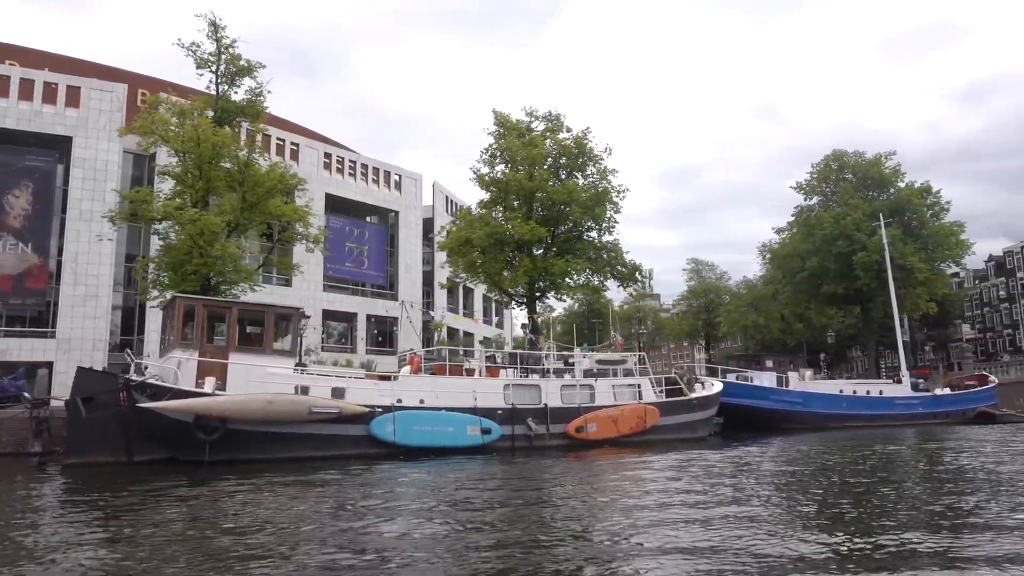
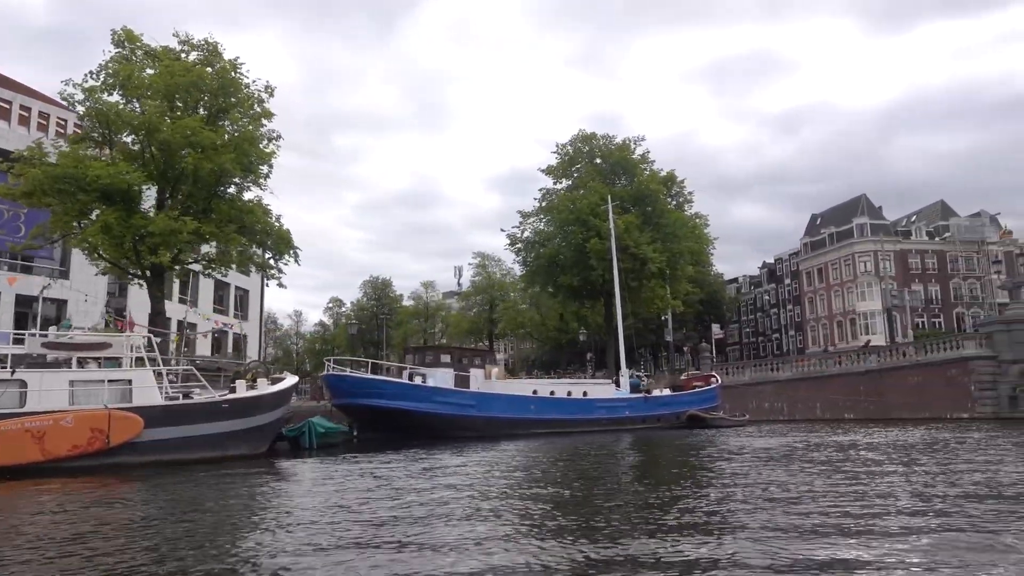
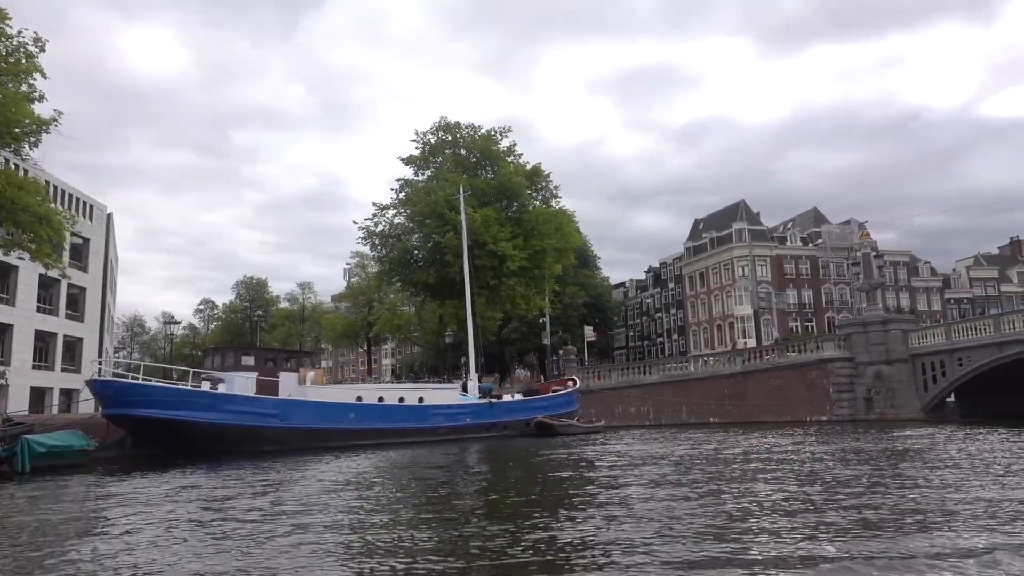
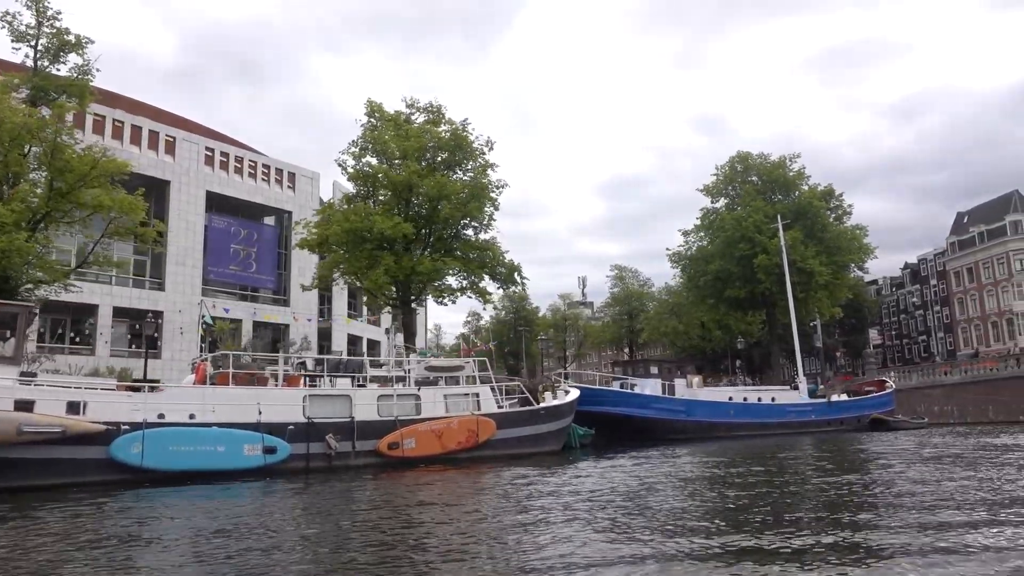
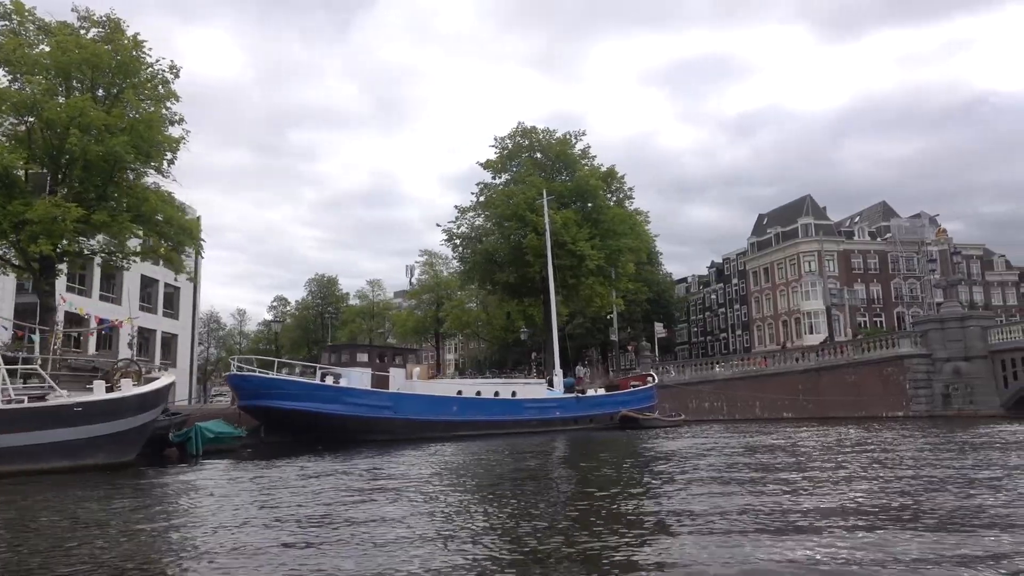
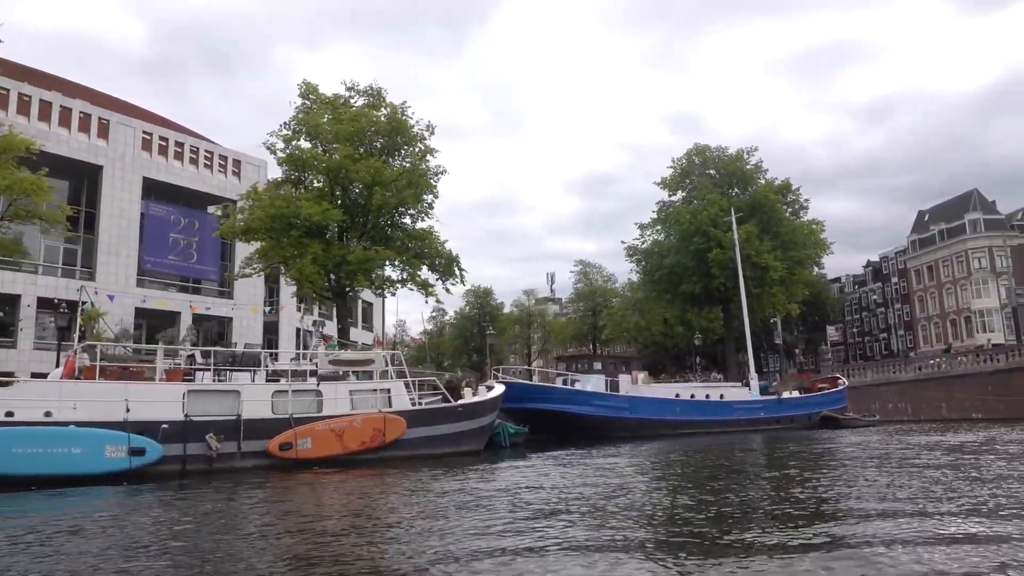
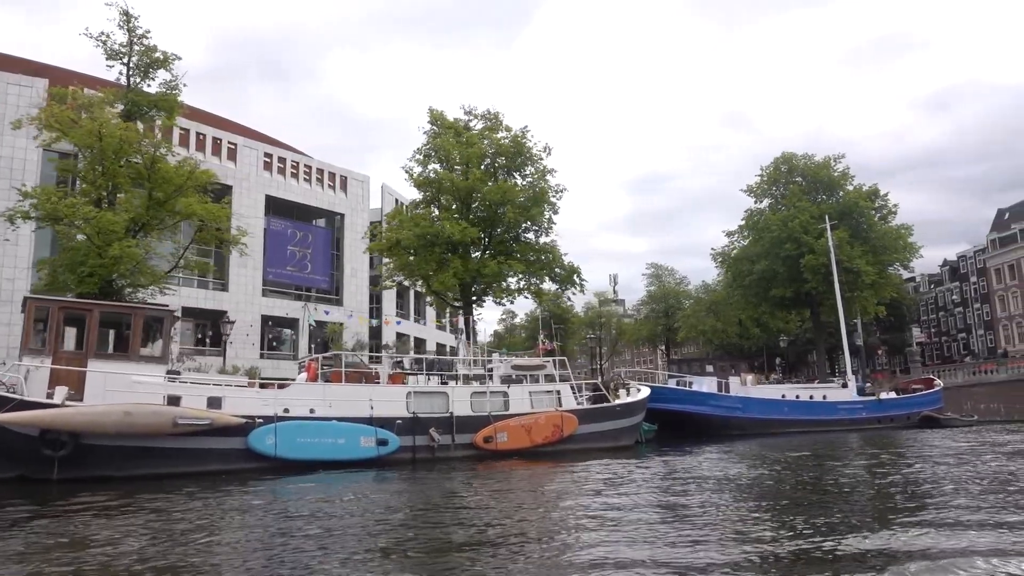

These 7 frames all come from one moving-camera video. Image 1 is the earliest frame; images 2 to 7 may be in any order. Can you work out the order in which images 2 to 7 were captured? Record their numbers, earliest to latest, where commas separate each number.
7, 4, 6, 2, 5, 3
